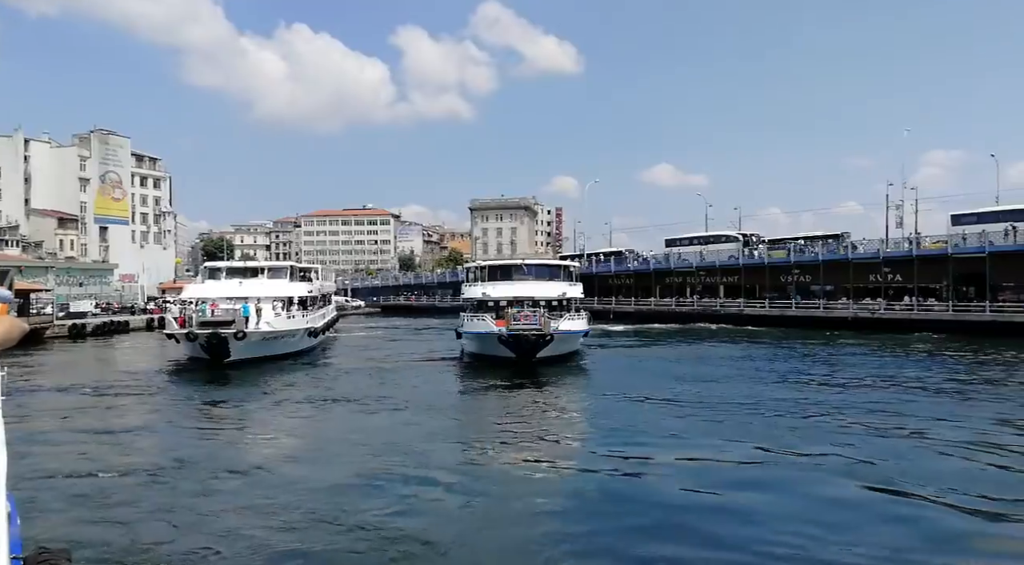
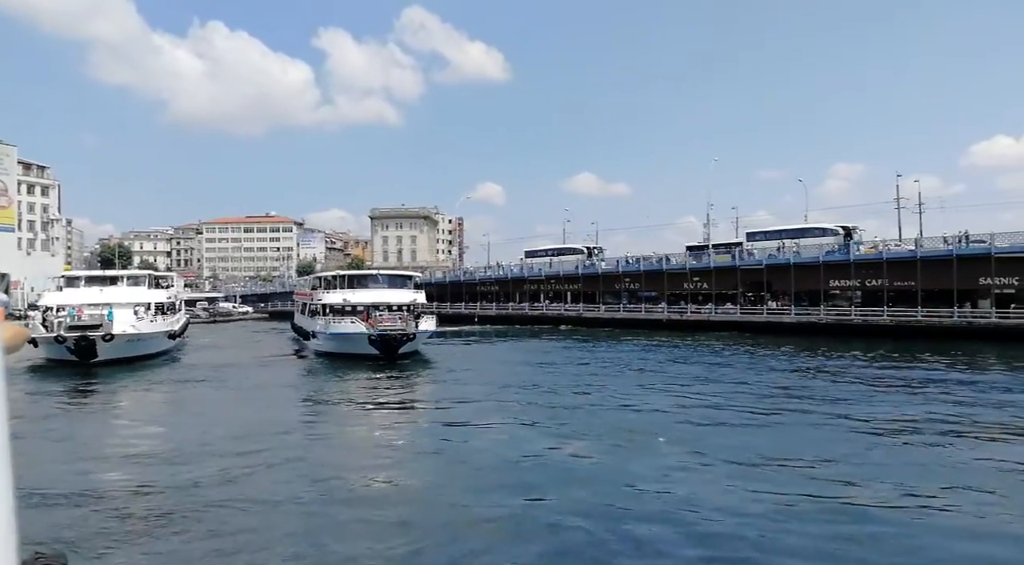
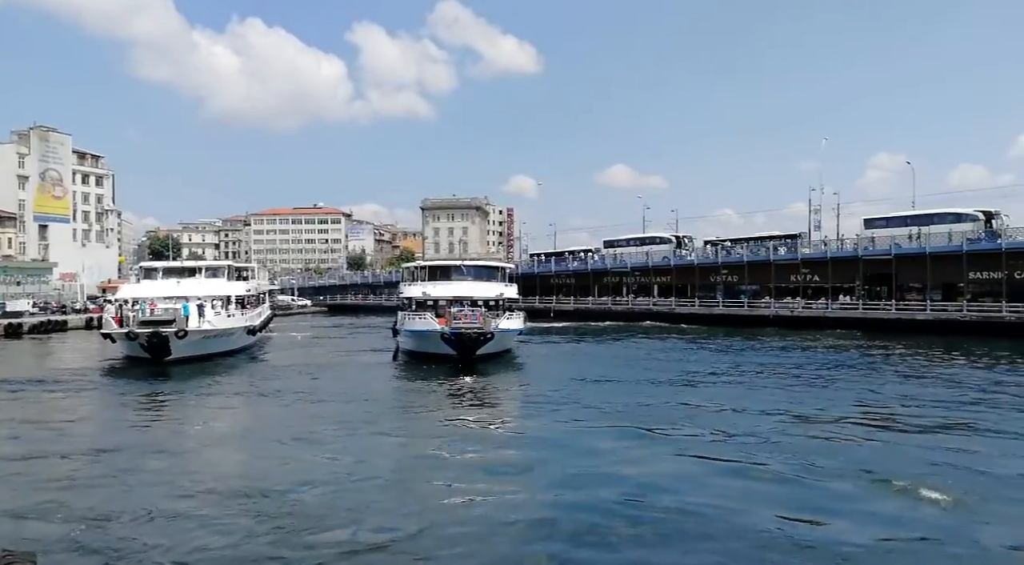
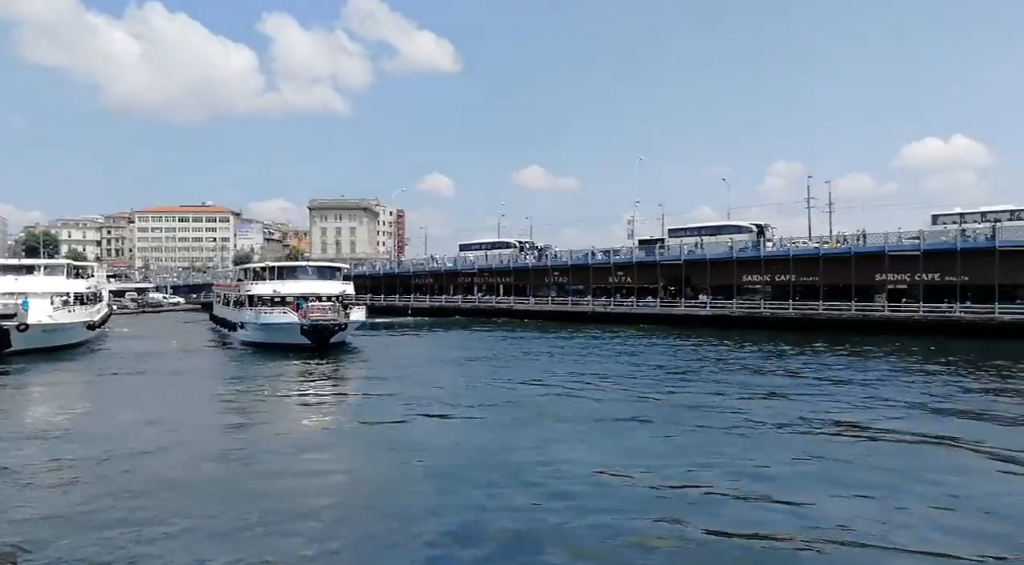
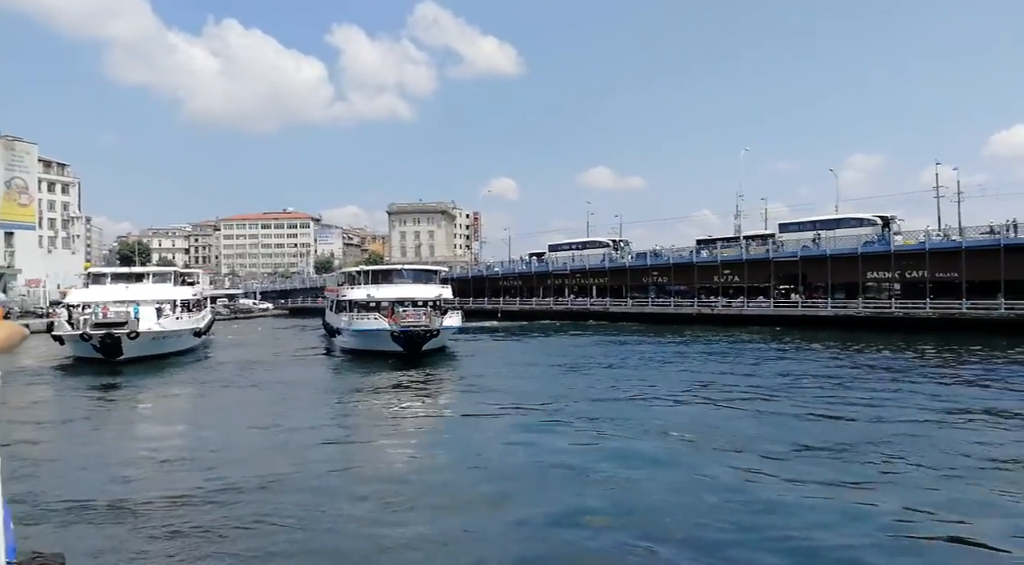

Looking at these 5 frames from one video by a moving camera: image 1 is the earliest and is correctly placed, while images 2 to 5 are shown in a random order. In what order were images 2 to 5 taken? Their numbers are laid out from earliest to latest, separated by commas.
3, 5, 2, 4
